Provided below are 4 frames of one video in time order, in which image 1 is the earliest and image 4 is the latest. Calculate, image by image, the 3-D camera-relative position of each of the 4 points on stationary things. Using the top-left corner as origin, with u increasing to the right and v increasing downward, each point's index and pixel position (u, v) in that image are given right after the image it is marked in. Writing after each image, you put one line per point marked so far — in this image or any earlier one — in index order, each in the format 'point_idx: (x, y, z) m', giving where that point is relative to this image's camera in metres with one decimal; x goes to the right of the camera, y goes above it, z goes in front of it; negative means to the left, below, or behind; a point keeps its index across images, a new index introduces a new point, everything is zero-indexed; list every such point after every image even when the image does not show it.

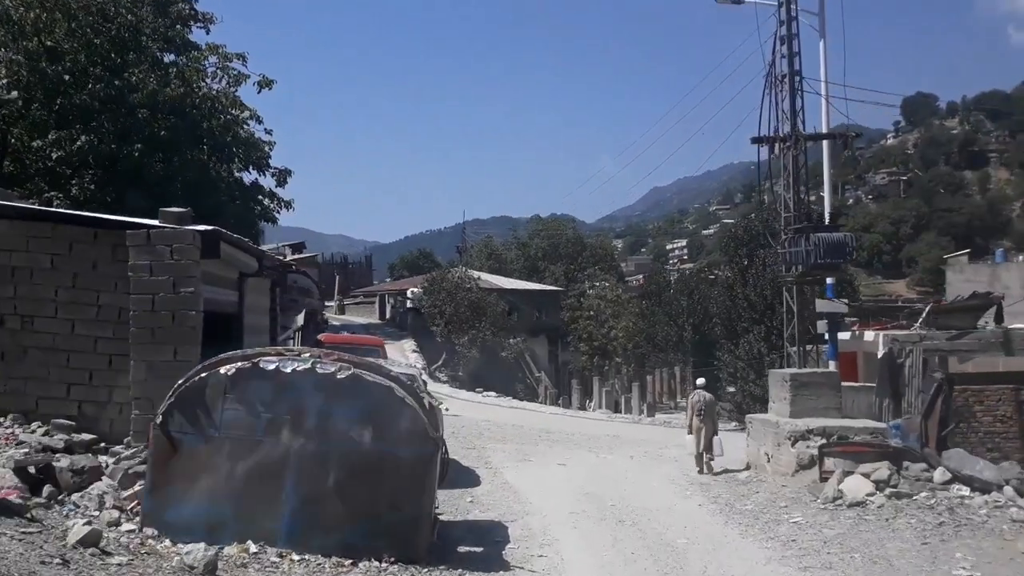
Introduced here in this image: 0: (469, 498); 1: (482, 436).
0: (-0.5, -2.4, +9.8) m
1: (-0.6, -3.2, +18.5) m
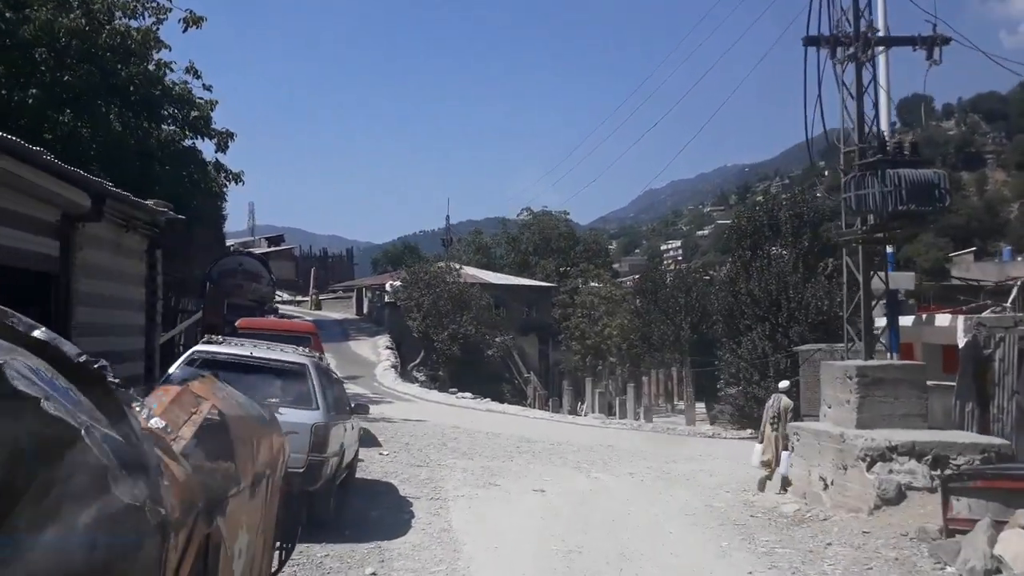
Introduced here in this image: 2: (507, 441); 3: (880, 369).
0: (-1.0, -1.9, +6.0) m
1: (-1.2, -2.8, +14.7) m
2: (-0.1, -3.0, +16.7) m
3: (+4.1, -0.9, +9.5) m
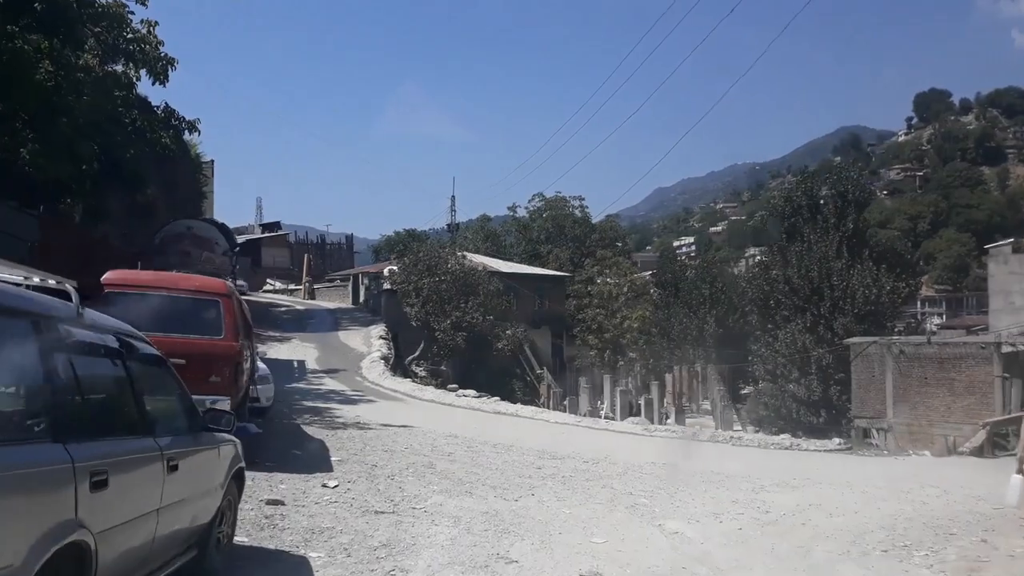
0: (-0.8, -1.3, +1.0) m
1: (-0.9, -2.1, +9.7) m
2: (+0.1, -2.4, +11.7) m
3: (+4.3, -0.2, +4.4) m
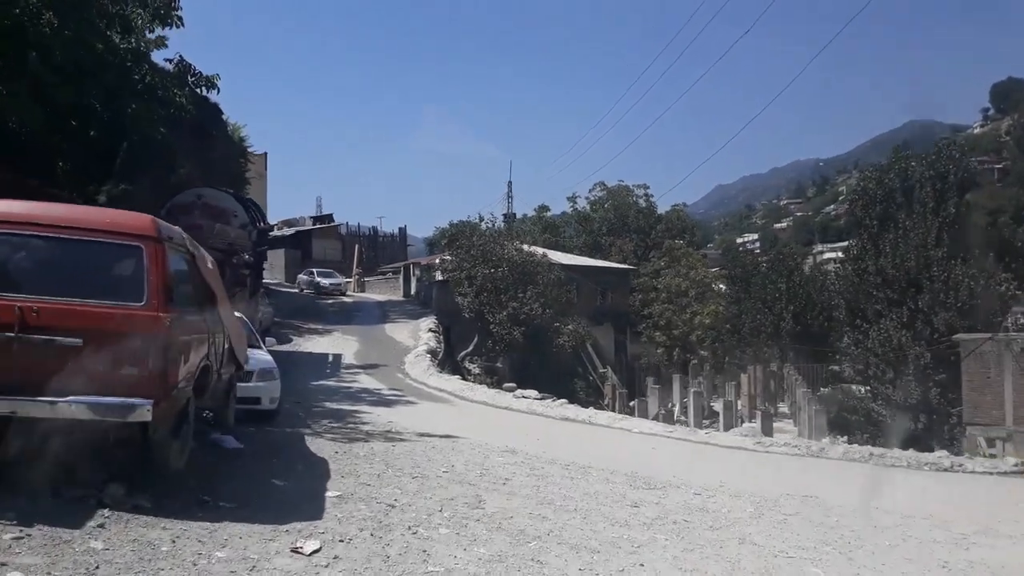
0: (-0.8, -0.9, -2.4) m
1: (-0.3, -1.7, +6.2) m
2: (+0.9, -1.9, +8.2) m
3: (+4.6, +0.1, +0.6) m
